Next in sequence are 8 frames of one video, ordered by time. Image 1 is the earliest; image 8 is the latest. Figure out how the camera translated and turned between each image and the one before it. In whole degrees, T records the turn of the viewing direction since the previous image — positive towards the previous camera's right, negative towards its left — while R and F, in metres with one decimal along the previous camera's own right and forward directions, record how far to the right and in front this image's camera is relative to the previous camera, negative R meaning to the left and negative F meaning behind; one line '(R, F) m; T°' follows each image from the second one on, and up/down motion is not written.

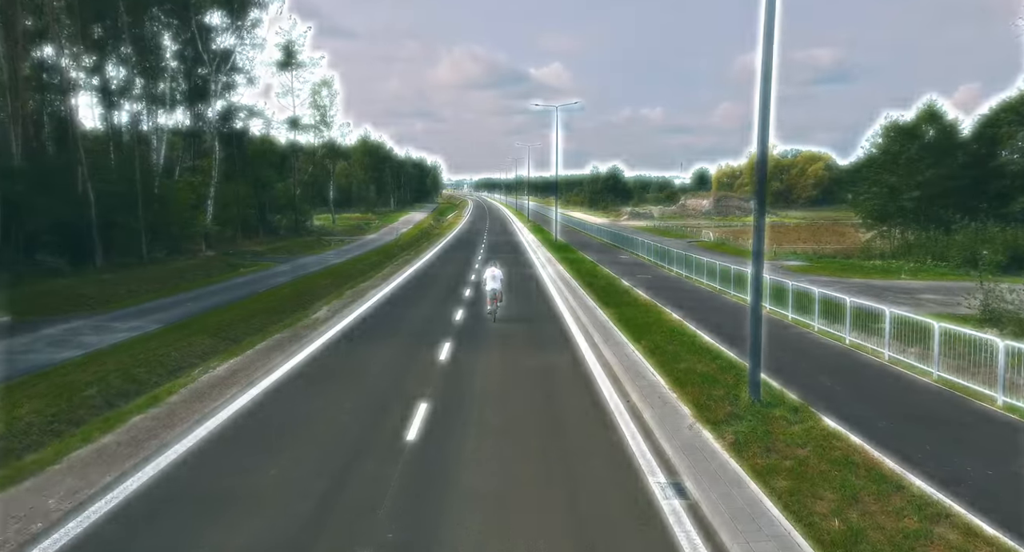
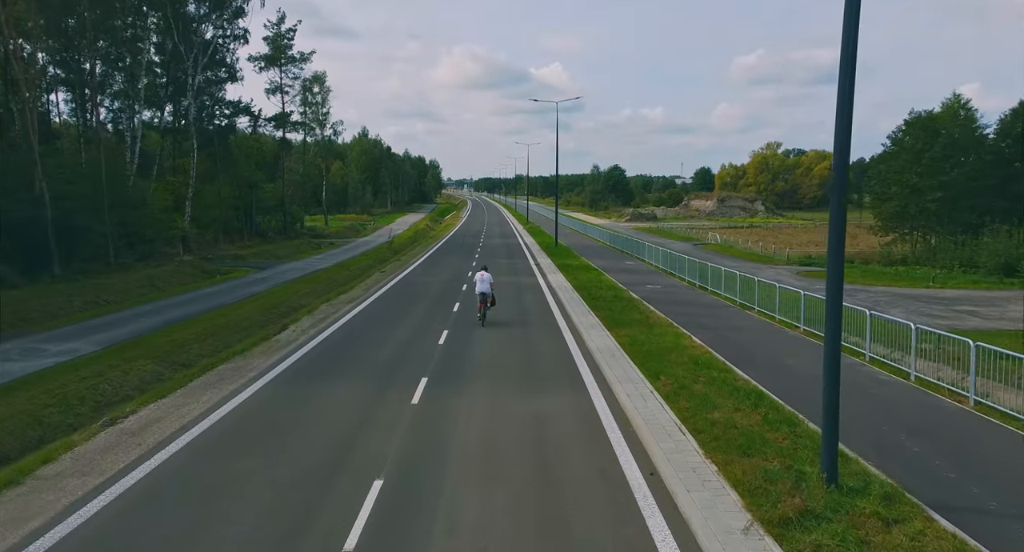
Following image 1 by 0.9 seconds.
(+0.2, +2.9) m; 0°
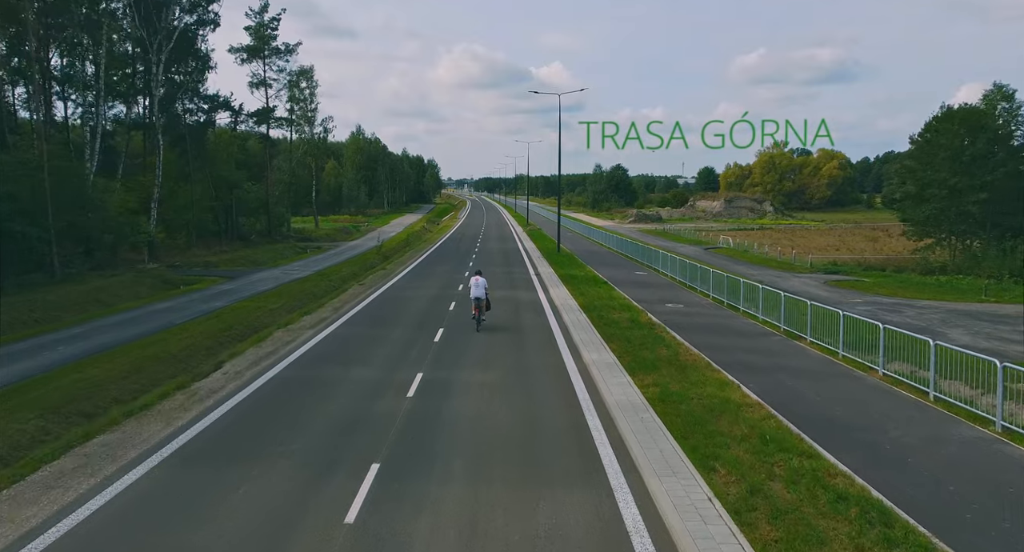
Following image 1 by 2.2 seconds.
(+0.1, +4.2) m; 0°
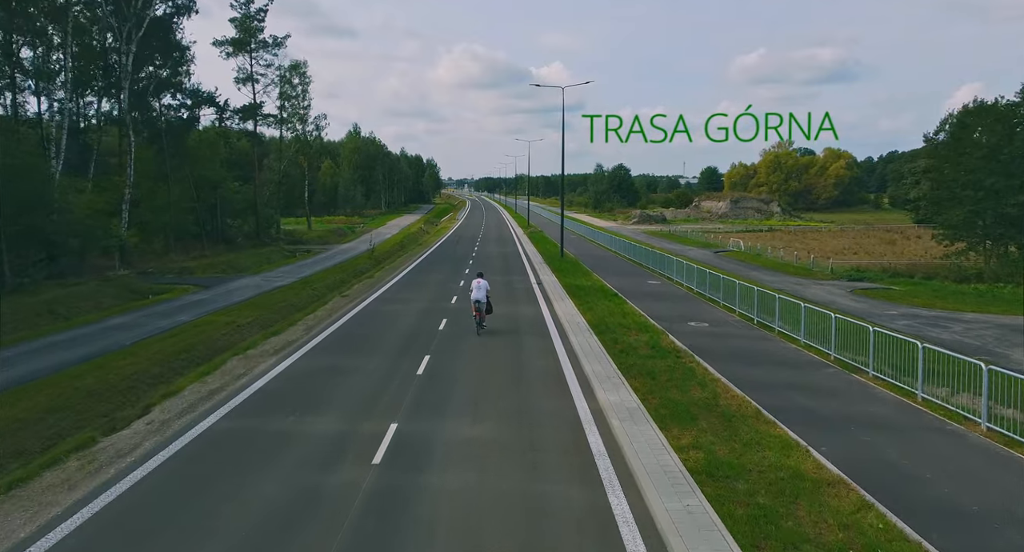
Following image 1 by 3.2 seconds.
(0.0, +3.1) m; 0°
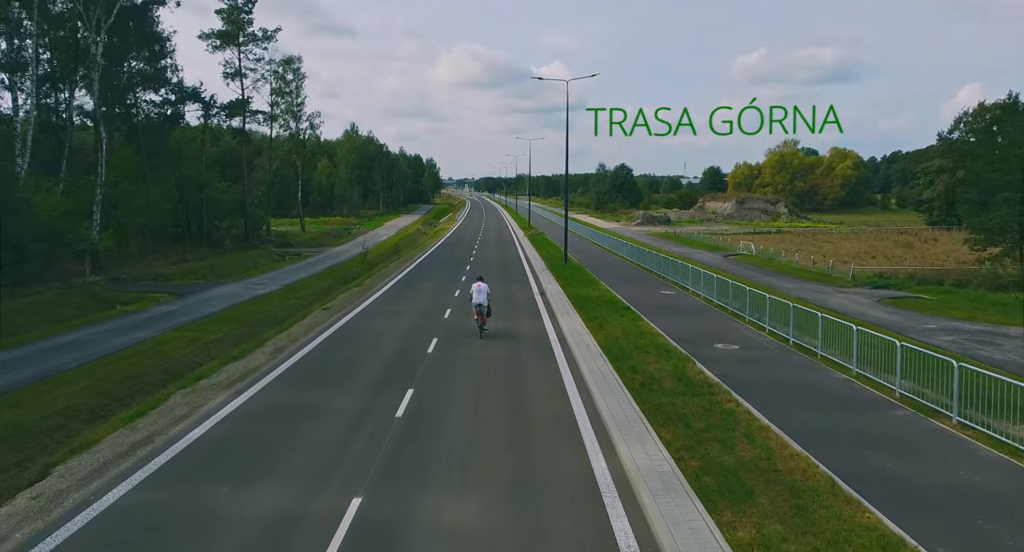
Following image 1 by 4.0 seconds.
(0.0, +2.7) m; 0°
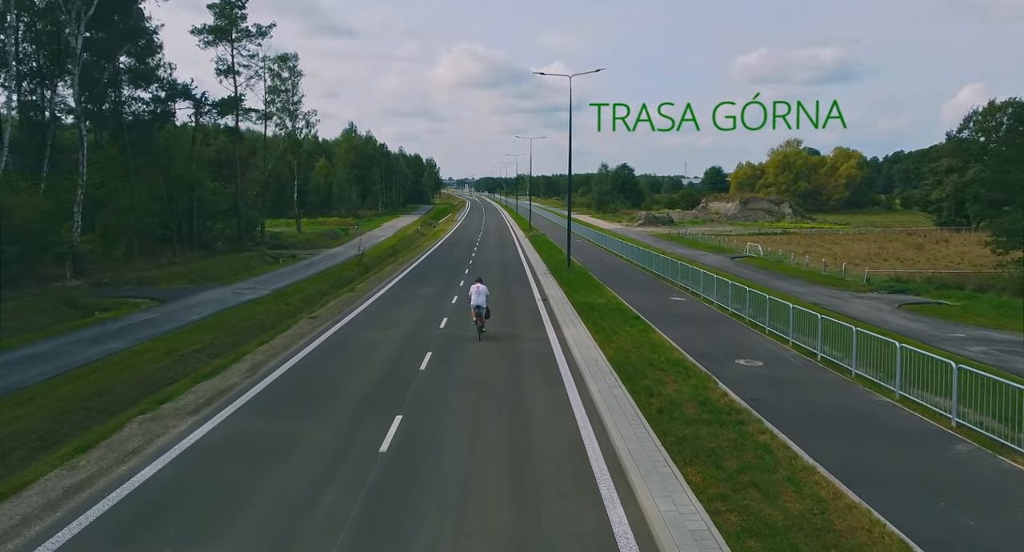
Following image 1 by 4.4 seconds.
(0.0, +1.6) m; 0°
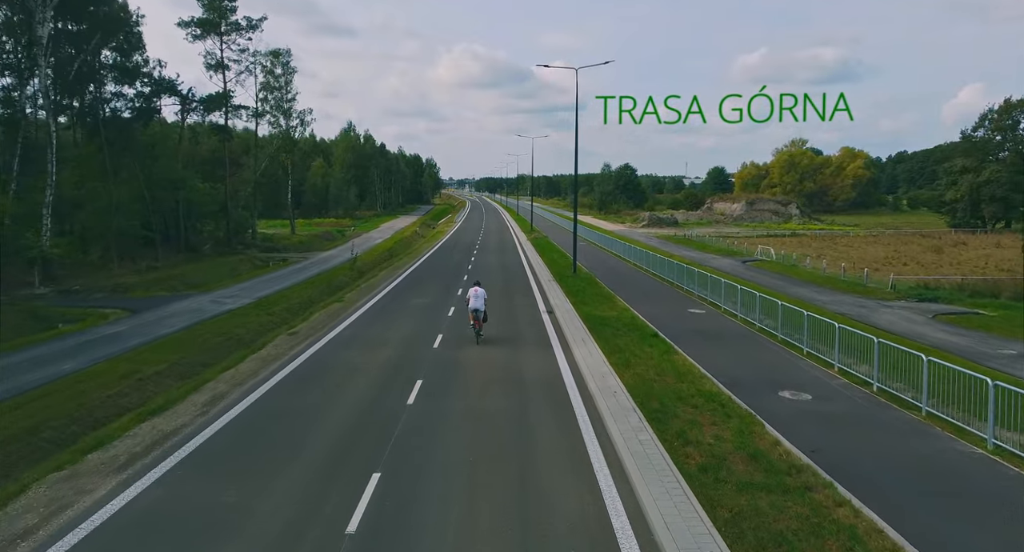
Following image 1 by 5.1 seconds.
(-0.1, +2.4) m; 0°
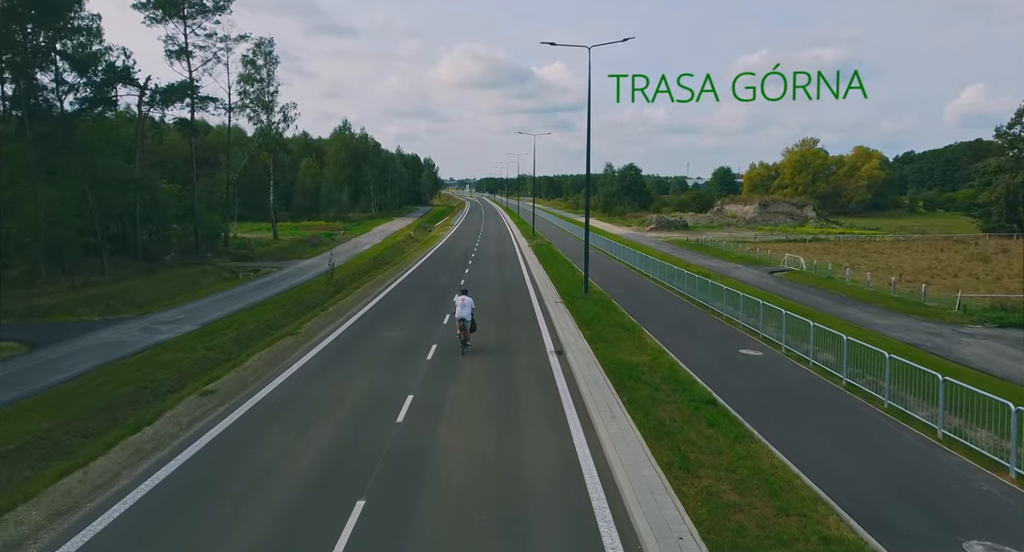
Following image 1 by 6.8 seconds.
(+0.1, +5.7) m; 0°
